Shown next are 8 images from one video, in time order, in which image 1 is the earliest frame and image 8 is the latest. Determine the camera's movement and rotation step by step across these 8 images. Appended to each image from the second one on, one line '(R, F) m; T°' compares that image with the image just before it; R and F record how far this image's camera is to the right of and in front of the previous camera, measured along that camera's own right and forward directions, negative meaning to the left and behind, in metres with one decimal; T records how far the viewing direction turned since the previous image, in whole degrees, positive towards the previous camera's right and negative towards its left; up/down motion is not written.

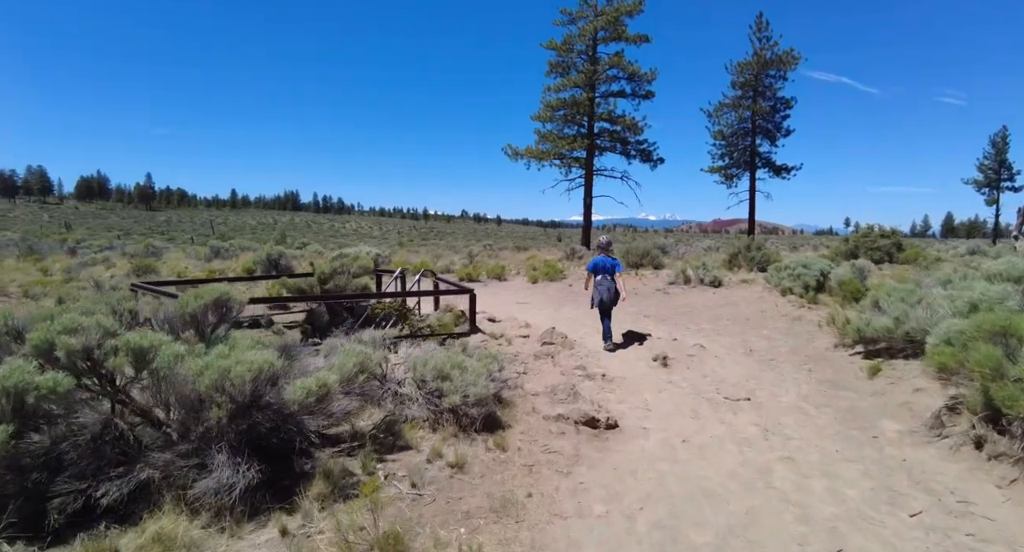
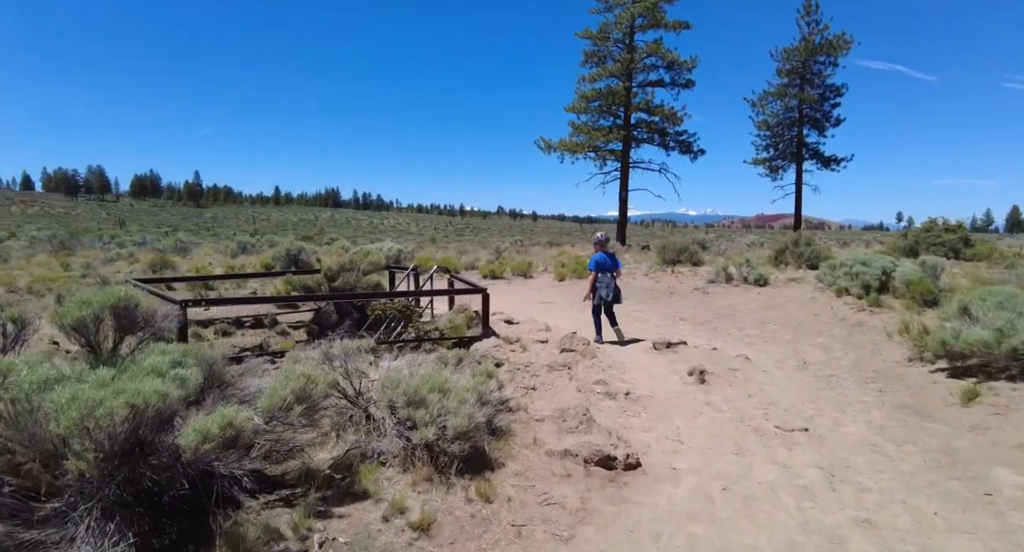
(+0.3, +0.9) m; -4°
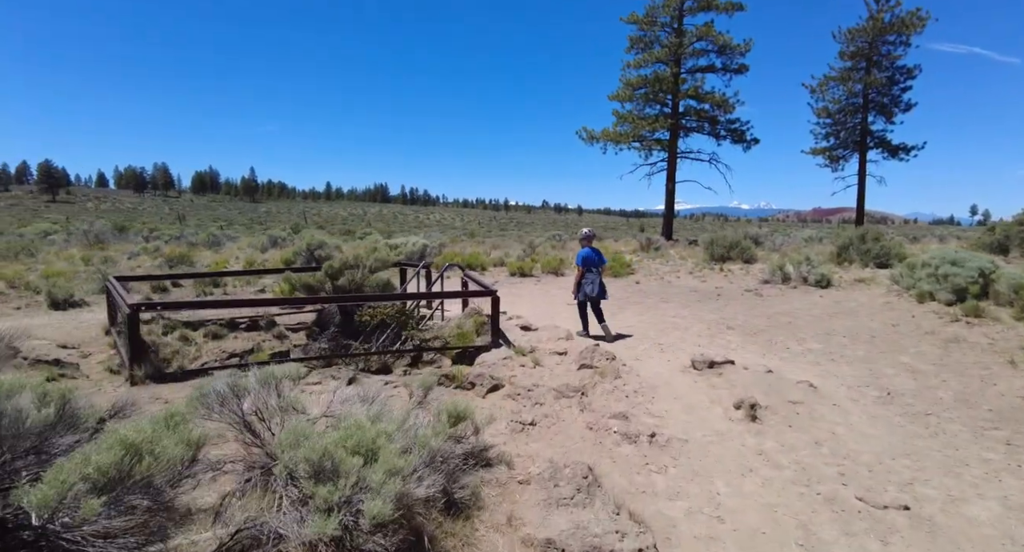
(+0.4, +1.2) m; -5°
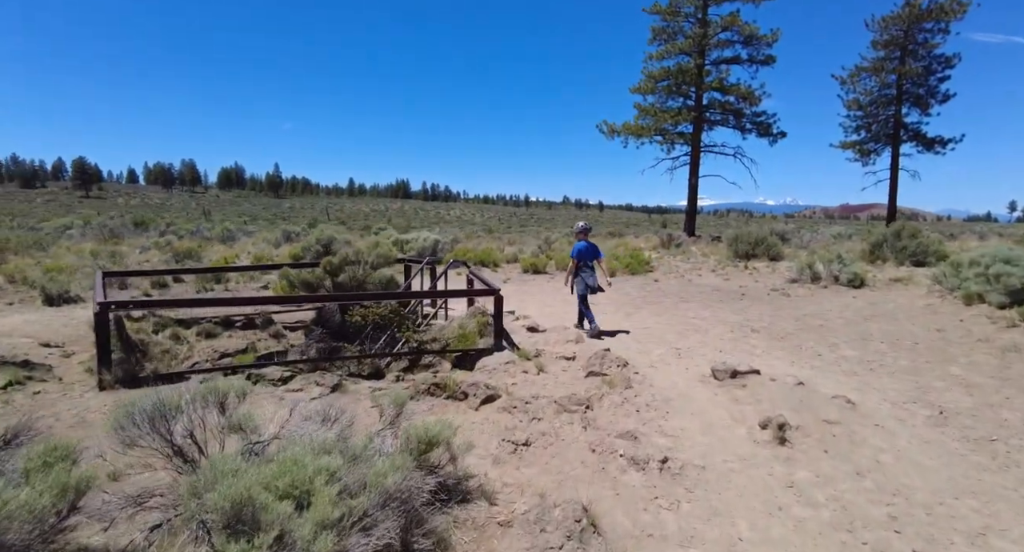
(+0.2, +0.6) m; -2°
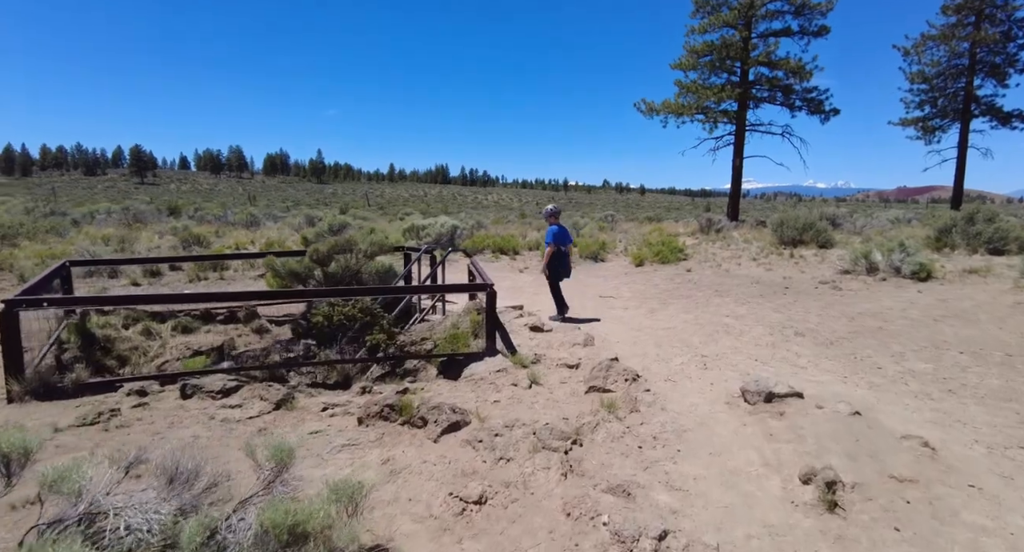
(+0.5, +1.0) m; -4°
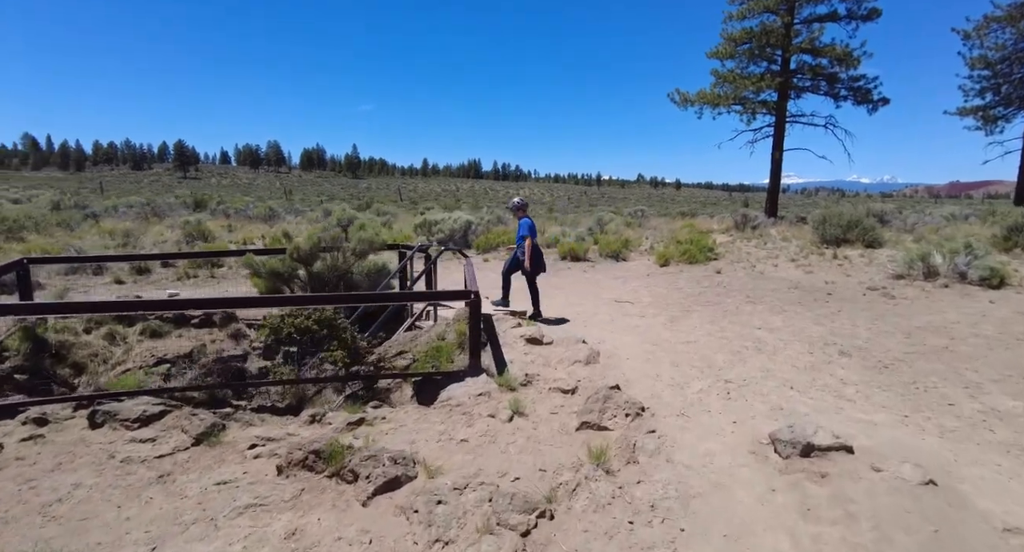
(+0.4, +0.9) m; -3°
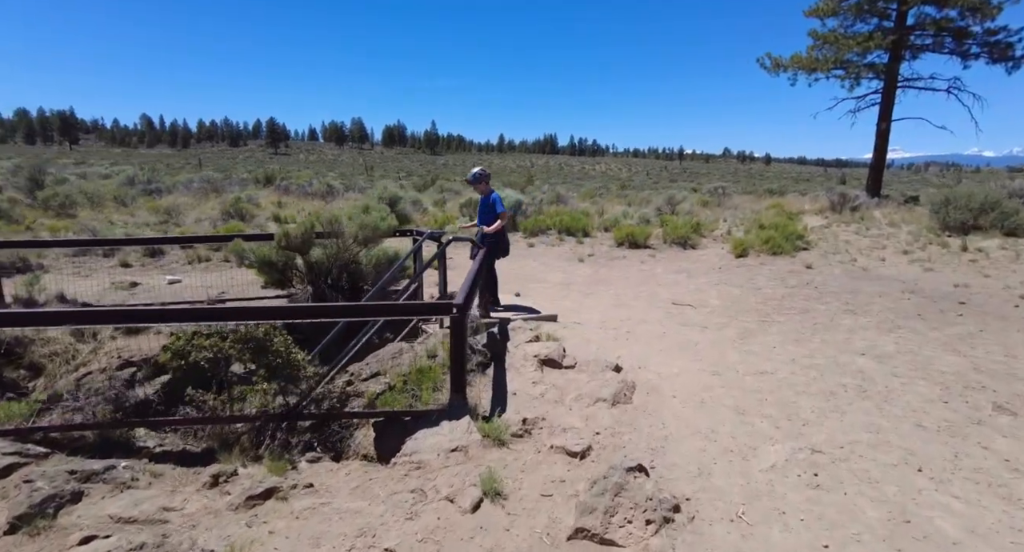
(+0.6, +1.5) m; -8°
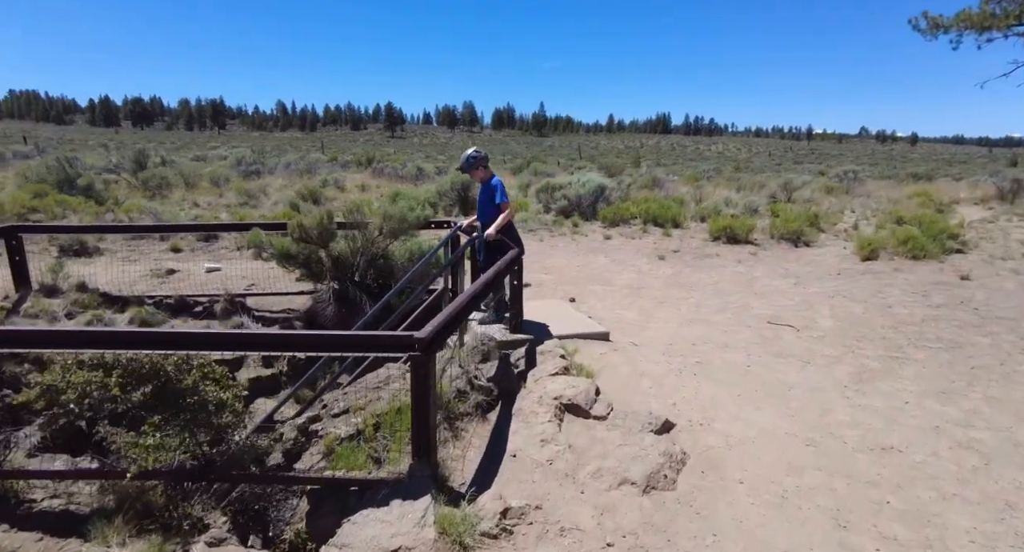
(+0.6, +1.3) m; -11°
